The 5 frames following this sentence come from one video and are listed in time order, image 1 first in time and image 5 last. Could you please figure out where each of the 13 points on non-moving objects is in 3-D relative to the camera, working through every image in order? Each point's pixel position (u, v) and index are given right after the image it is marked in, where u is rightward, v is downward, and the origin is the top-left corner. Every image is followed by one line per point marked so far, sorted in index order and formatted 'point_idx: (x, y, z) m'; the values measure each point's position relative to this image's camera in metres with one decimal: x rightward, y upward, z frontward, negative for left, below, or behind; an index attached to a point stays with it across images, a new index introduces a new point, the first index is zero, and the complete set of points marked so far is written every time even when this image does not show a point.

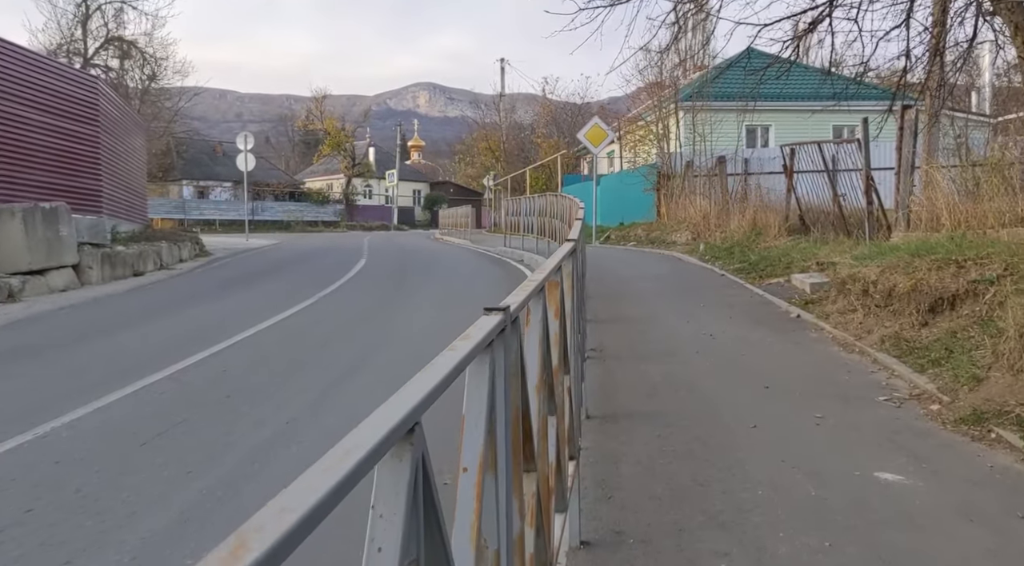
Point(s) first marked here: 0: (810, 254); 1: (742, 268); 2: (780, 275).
0: (+4.1, +0.4, +13.6) m
1: (+3.4, +0.2, +14.3) m
2: (+3.5, +0.1, +12.9) m
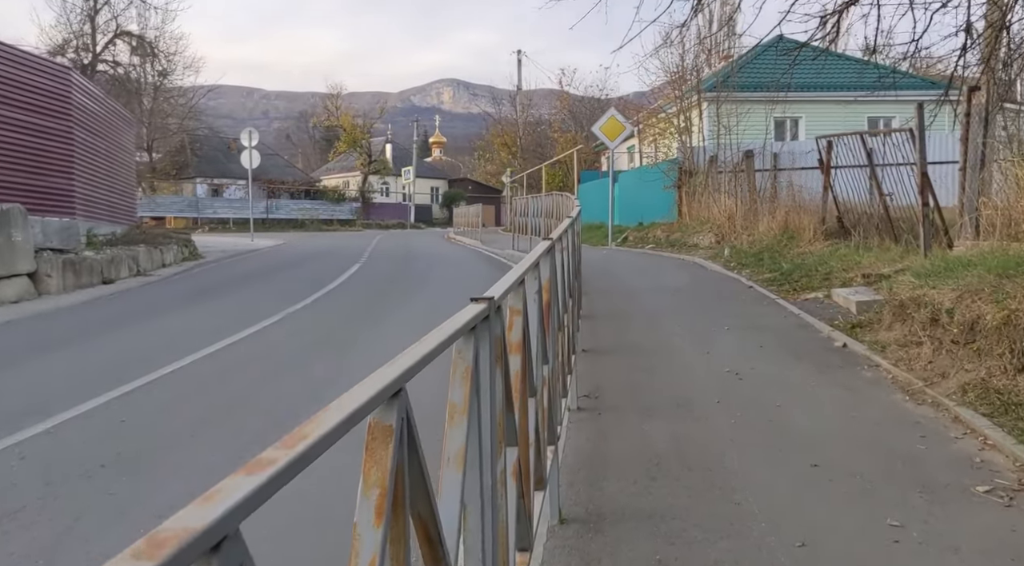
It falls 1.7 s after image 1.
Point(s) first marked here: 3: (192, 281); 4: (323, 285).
0: (+4.0, +0.2, +11.7) m
1: (+3.3, +0.1, +12.5) m
2: (+3.4, -0.1, +11.1) m
3: (-6.0, 0.0, +18.5) m
4: (-3.5, 0.0, +18.4) m
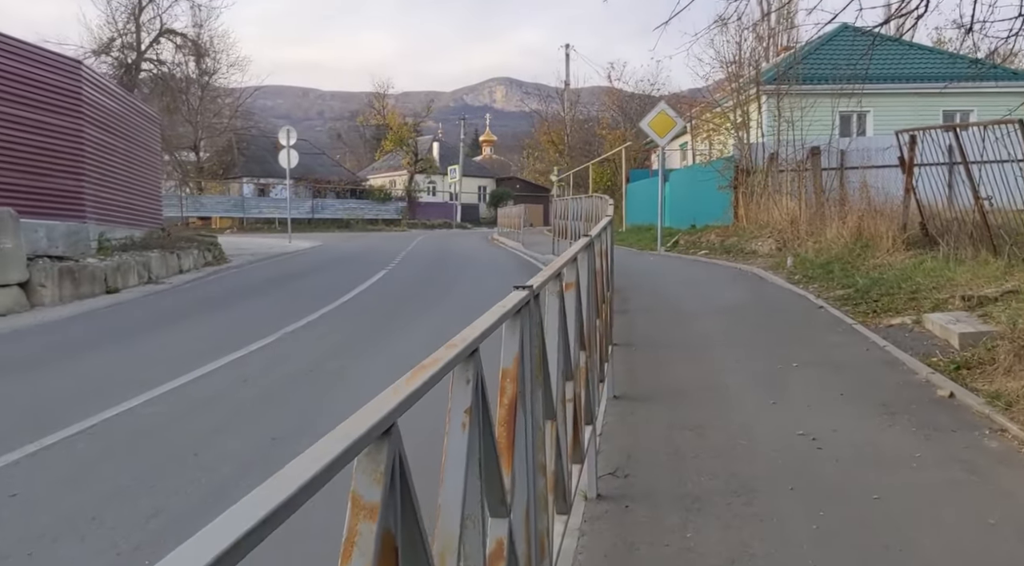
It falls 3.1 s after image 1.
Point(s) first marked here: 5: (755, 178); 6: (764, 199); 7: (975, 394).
0: (+4.3, 0.0, +9.9) m
1: (+3.6, -0.1, +10.7) m
2: (+3.7, -0.3, +9.3) m
3: (-5.4, -0.1, +17.2) m
4: (-2.8, -0.1, +16.9) m
5: (+4.7, +2.0, +19.1) m
6: (+4.6, +1.5, +17.9) m
7: (+2.8, -0.7, +6.0) m
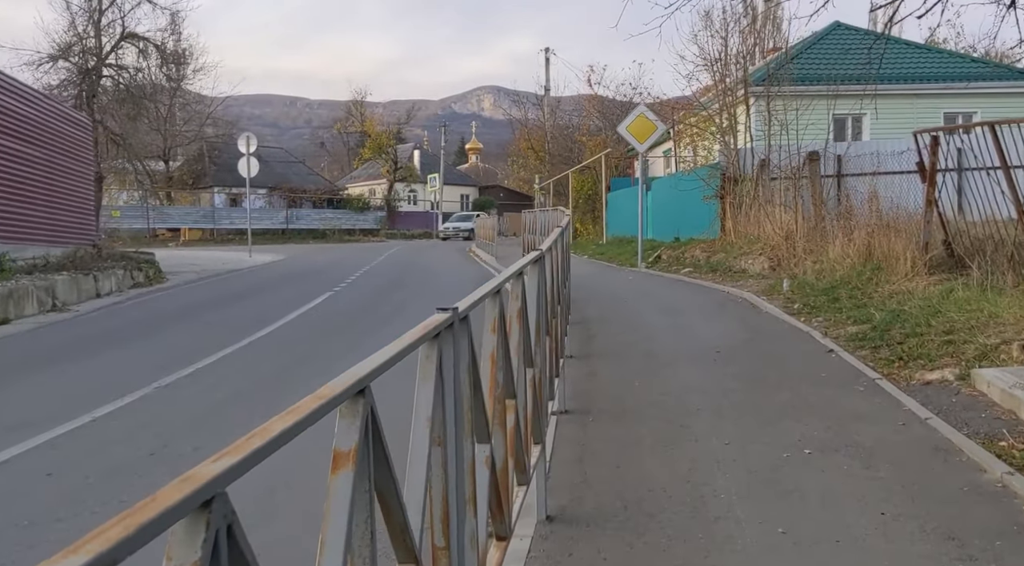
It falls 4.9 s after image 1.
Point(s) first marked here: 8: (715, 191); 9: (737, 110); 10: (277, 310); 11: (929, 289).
0: (+3.8, -0.3, +7.8) m
1: (+3.1, -0.4, +8.6) m
2: (+3.1, -0.6, +7.2) m
3: (-6.0, -0.5, +15.0) m
4: (-3.5, -0.5, +14.8) m
5: (+4.0, +1.7, +17.0) m
6: (+3.9, +1.2, +15.9) m
7: (+2.3, -1.0, +3.9) m
8: (+3.9, +1.8, +19.0) m
9: (+4.5, +3.5, +19.5) m
10: (-3.7, -0.4, +15.5) m
11: (+4.0, -0.1, +9.4) m
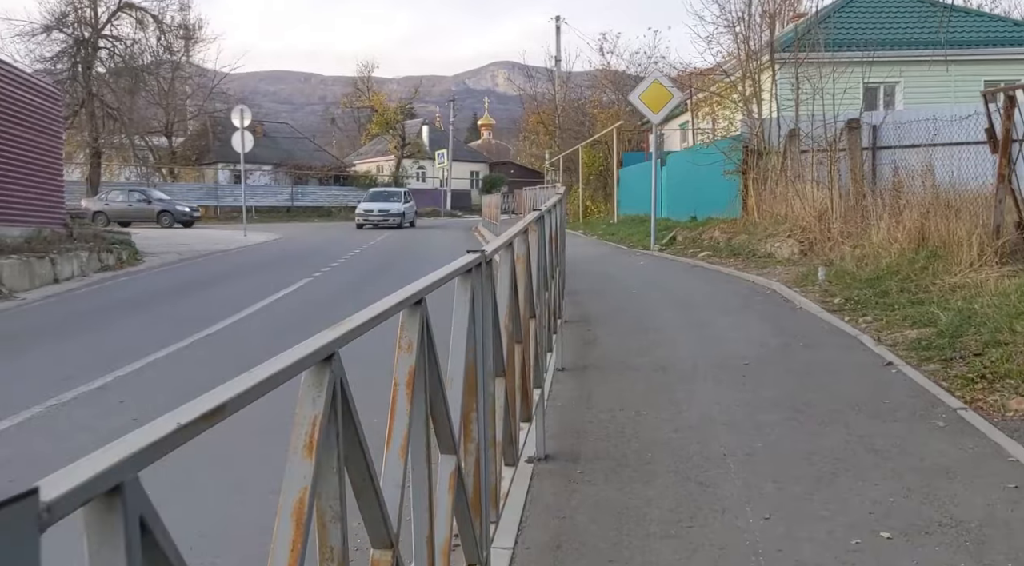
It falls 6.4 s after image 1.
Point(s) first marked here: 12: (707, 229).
0: (+3.6, -0.3, +6.1) m
1: (+2.9, -0.4, +6.9) m
2: (+3.0, -0.5, +5.6) m
3: (-6.1, -0.3, +13.5) m
4: (-3.6, -0.3, +13.2) m
5: (+4.0, +1.9, +15.3) m
6: (+3.9, +1.4, +14.1) m
7: (+2.1, -1.0, +2.3) m
8: (+3.9, +2.1, +17.3) m
9: (+4.5, +3.7, +17.7) m
10: (-3.7, -0.2, +13.9) m
11: (+3.8, 0.0, +7.6) m
12: (+3.3, +0.9, +16.9) m
